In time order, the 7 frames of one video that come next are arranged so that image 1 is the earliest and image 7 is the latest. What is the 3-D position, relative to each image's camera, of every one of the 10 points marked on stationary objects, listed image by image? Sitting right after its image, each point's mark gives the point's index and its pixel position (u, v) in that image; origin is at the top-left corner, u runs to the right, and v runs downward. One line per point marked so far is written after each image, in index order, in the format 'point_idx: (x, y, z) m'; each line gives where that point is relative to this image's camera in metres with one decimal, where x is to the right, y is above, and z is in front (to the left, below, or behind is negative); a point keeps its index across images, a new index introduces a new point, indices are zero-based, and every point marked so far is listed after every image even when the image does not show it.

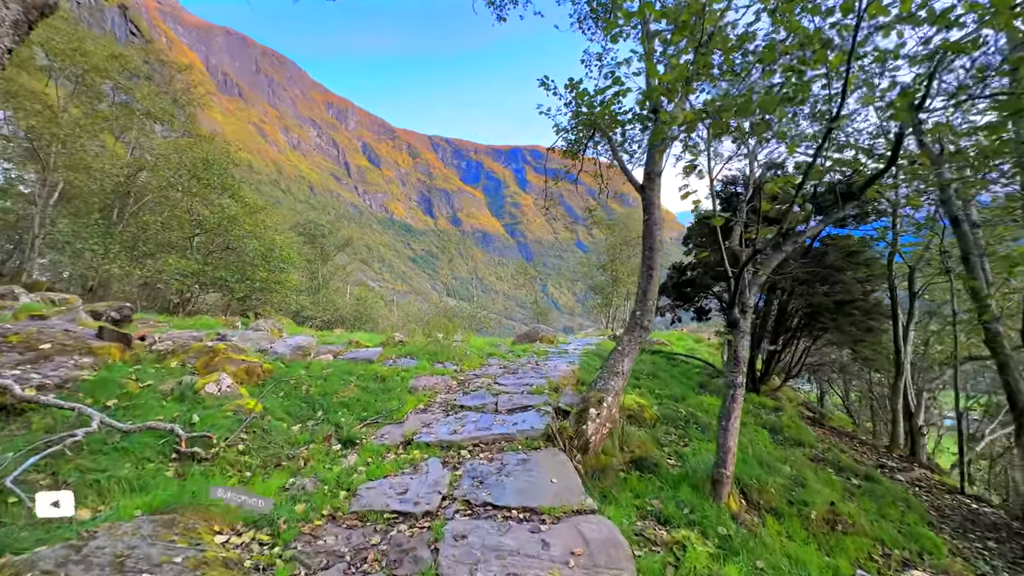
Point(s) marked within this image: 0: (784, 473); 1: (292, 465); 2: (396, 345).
0: (+4.1, -2.8, +6.3) m
1: (-2.7, -2.2, +5.0) m
2: (-3.6, -1.8, +12.9) m
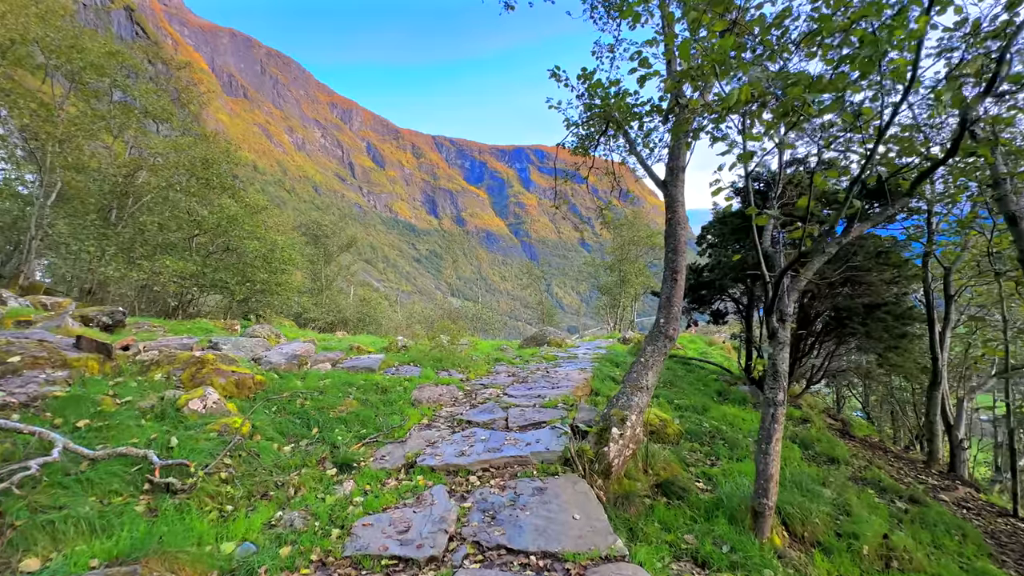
0: (+4.3, -2.9, +5.7) m
1: (-2.5, -2.3, +4.5) m
2: (-3.4, -1.9, +12.4) m
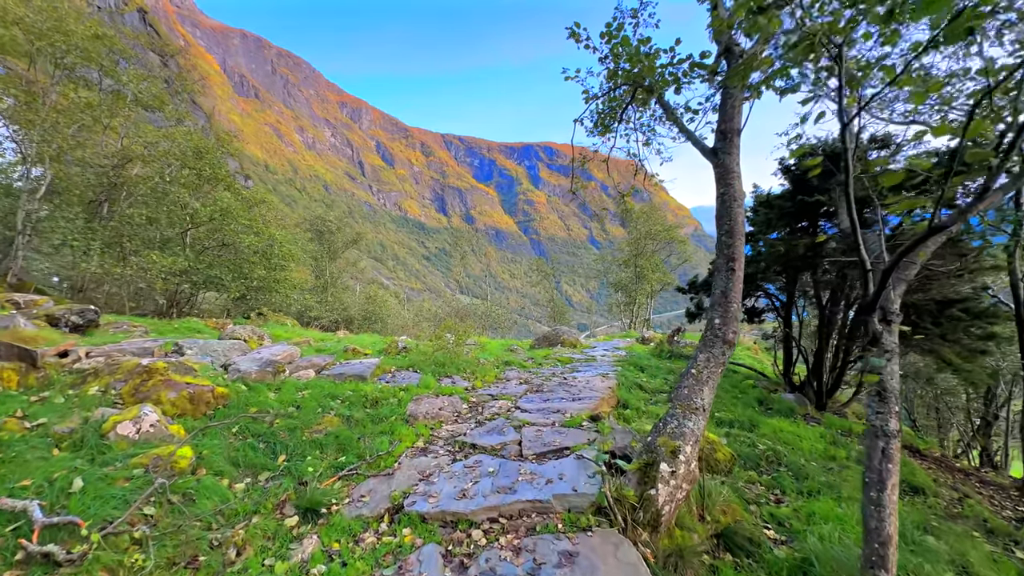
0: (+4.5, -2.8, +4.3) m
1: (-2.4, -2.2, +3.3) m
2: (-3.1, -1.8, +11.2) m
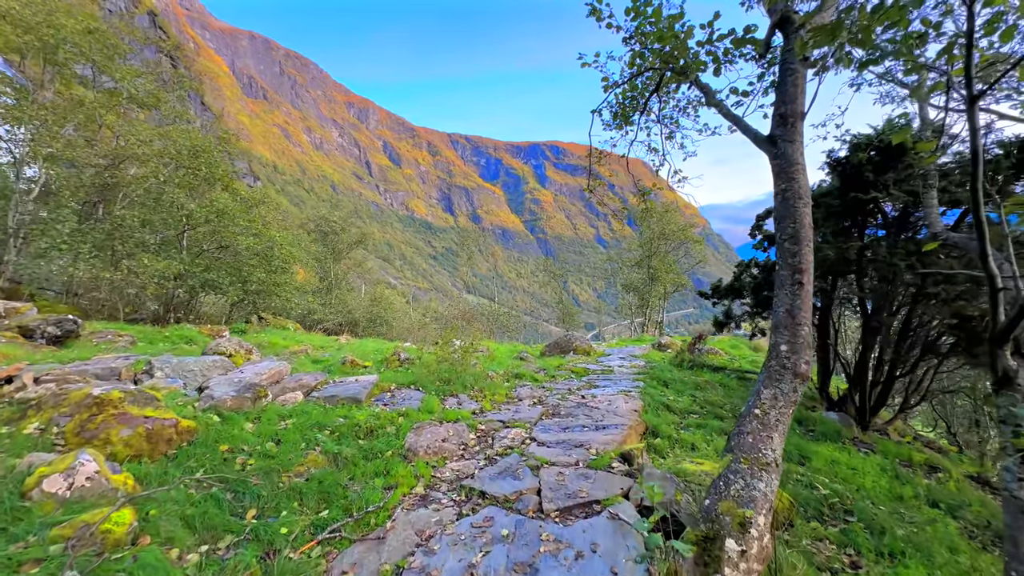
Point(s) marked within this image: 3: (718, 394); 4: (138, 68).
0: (+4.7, -3.0, +3.4) m
1: (-2.2, -2.4, +2.4) m
2: (-2.8, -2.0, +10.3) m
3: (+4.7, -2.5, +9.5) m
4: (-17.1, +10.0, +18.9) m
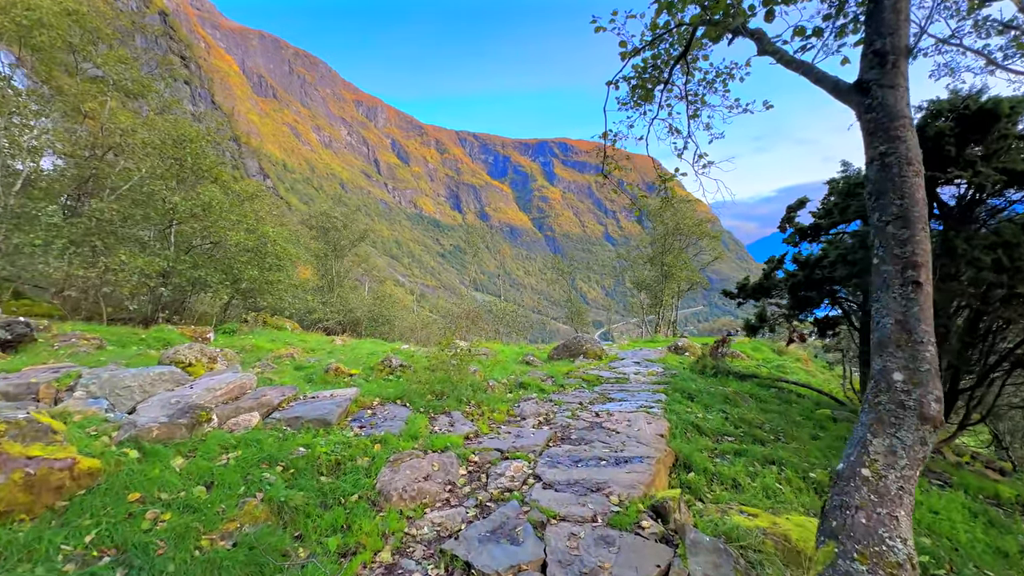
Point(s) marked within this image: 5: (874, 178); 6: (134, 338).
0: (+4.6, -3.0, +2.1) m
1: (-2.3, -2.4, +1.3) m
2: (-2.7, -1.9, +9.2) m
3: (+4.8, -2.4, +8.2) m
4: (-16.8, +10.1, +17.9) m
5: (+2.9, +0.9, +3.3) m
6: (-11.0, -1.4, +12.0) m
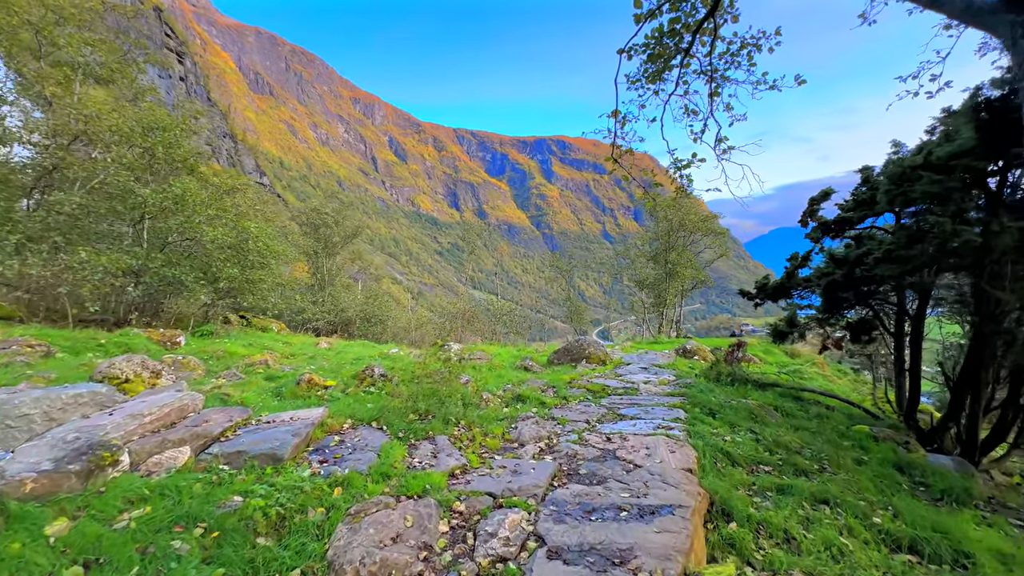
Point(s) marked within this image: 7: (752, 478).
0: (+4.6, -3.0, +1.1) m
1: (-2.3, -2.4, +0.2) m
2: (-2.8, -2.0, +8.1) m
3: (+4.7, -2.4, +7.2) m
4: (-16.9, +10.1, +16.7) m
5: (+2.9, +0.8, +2.2) m
6: (-11.1, -1.4, +10.9) m
7: (+3.0, -2.4, +5.2) m
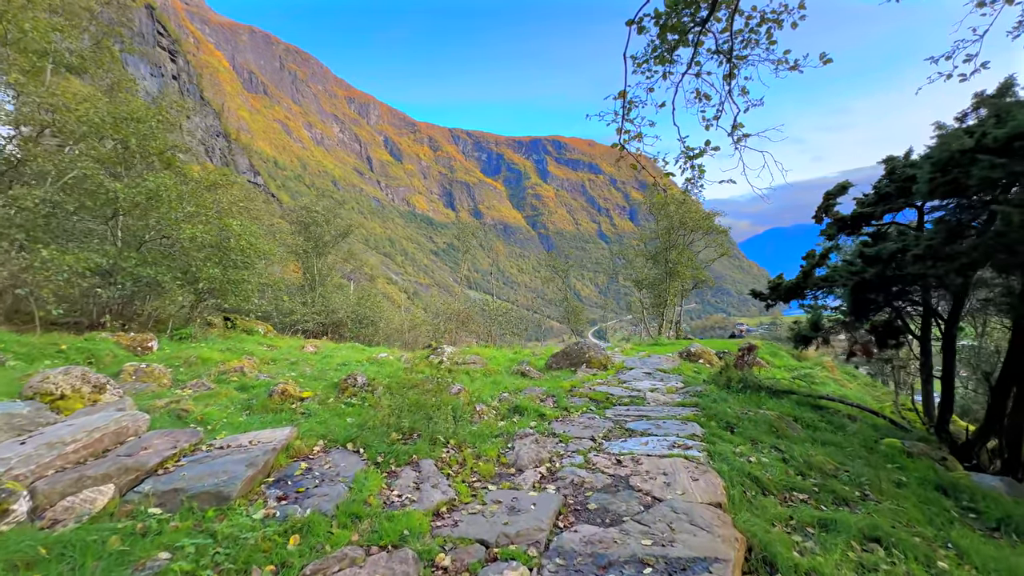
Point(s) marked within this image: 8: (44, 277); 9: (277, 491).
0: (+4.6, -3.0, +0.3) m
1: (-2.3, -2.5, -0.6) m
2: (-2.9, -2.0, +7.3) m
3: (+4.7, -2.5, +6.4) m
4: (-17.1, +10.1, +15.8) m
5: (+2.8, +0.8, +1.4) m
6: (-11.2, -1.5, +10.0) m
7: (+3.0, -2.4, +4.5) m
8: (-13.4, +0.3, +12.0) m
9: (-2.3, -2.0, +4.1) m
